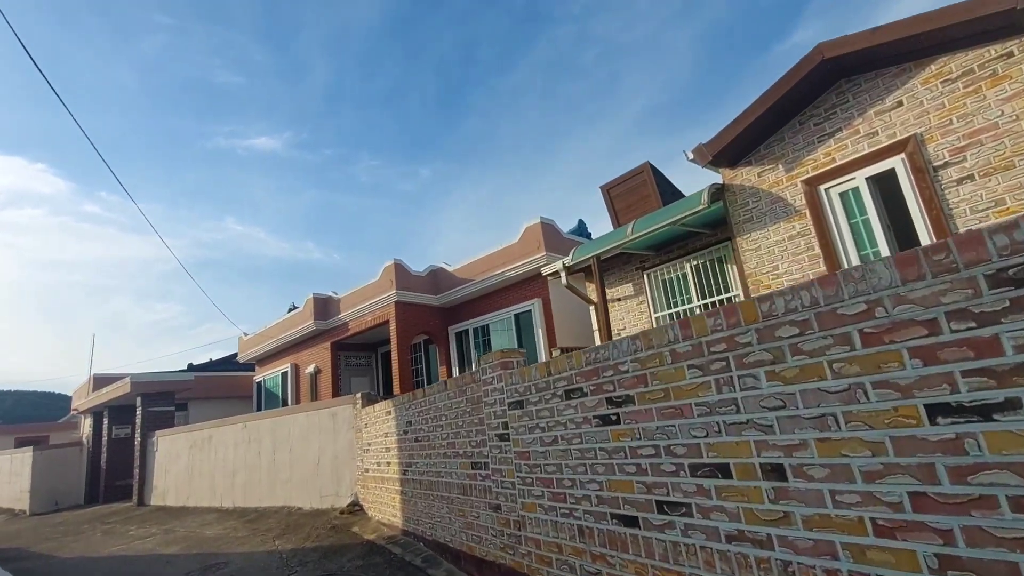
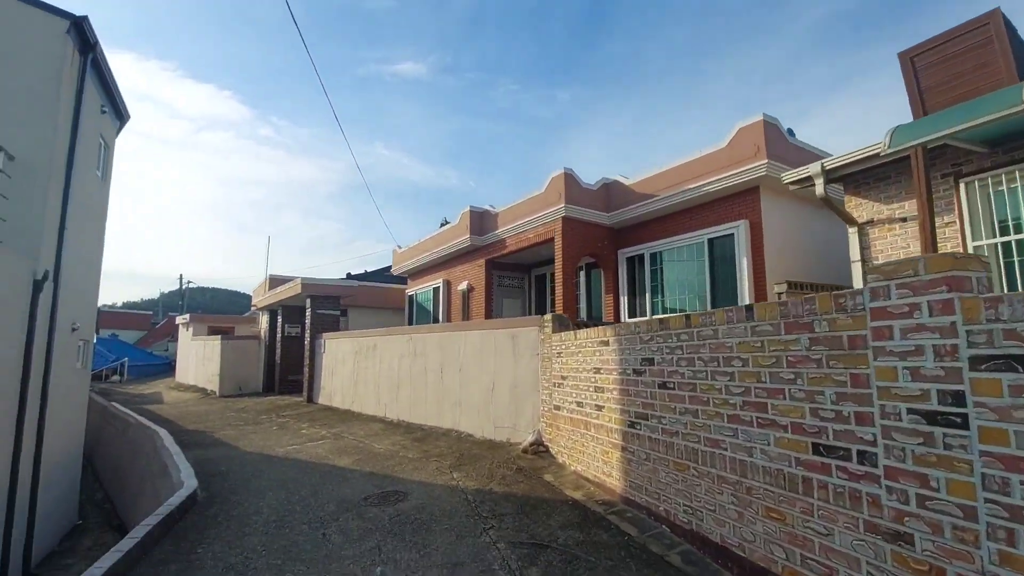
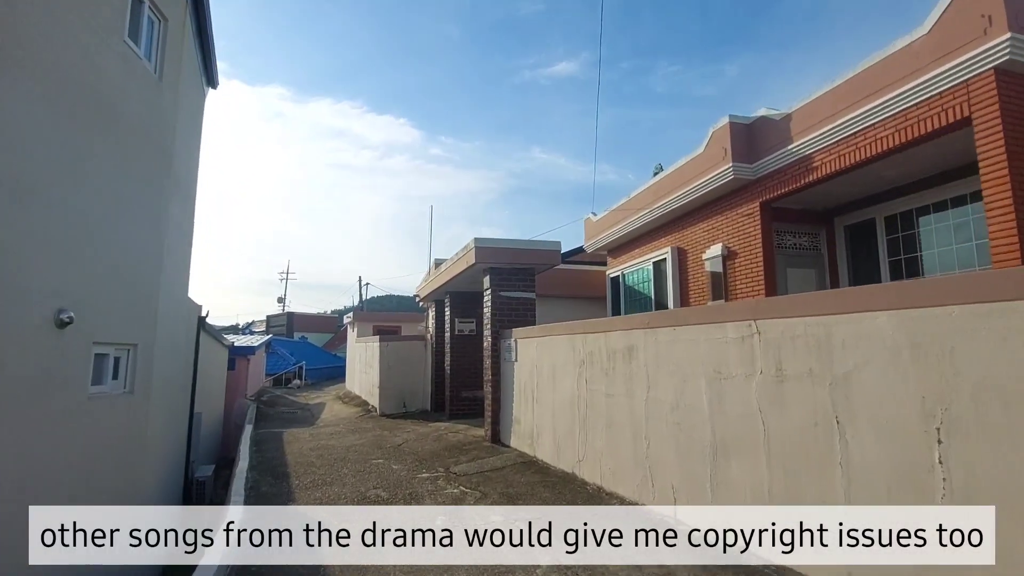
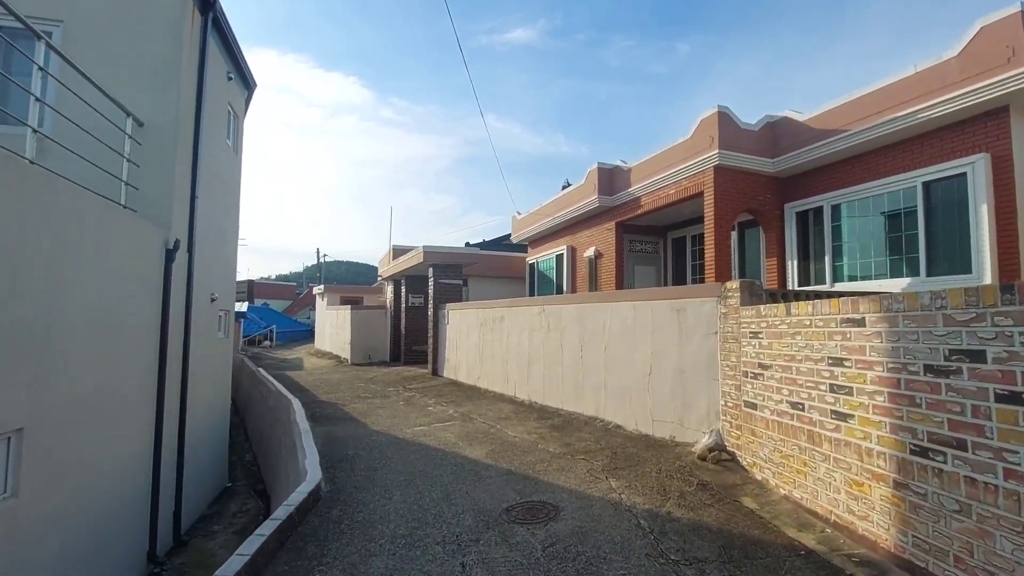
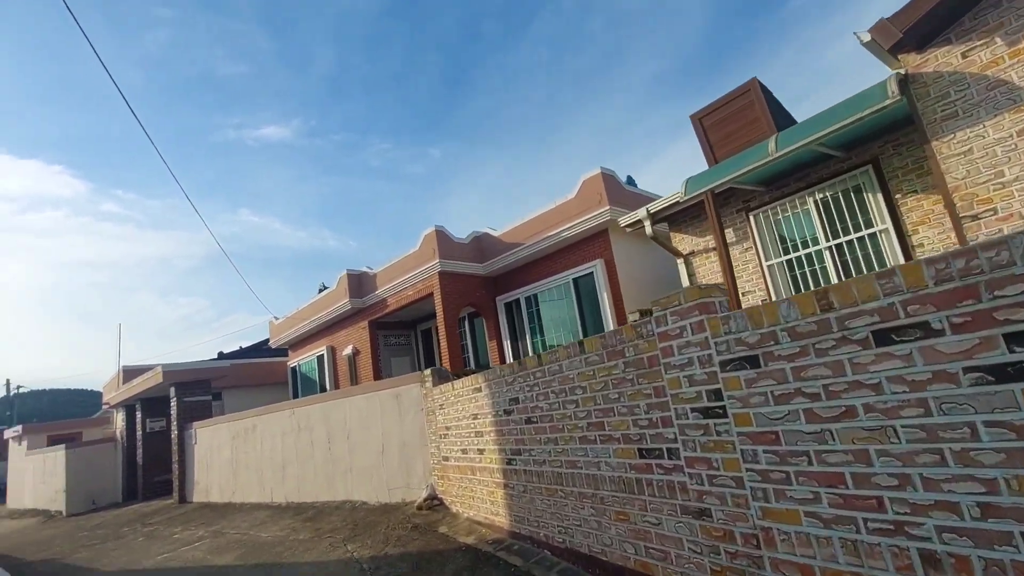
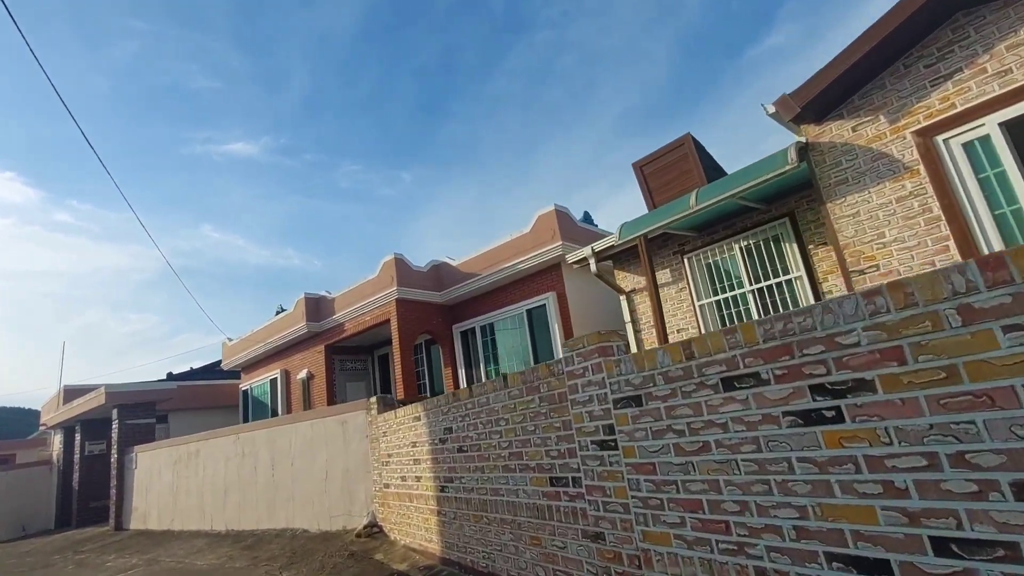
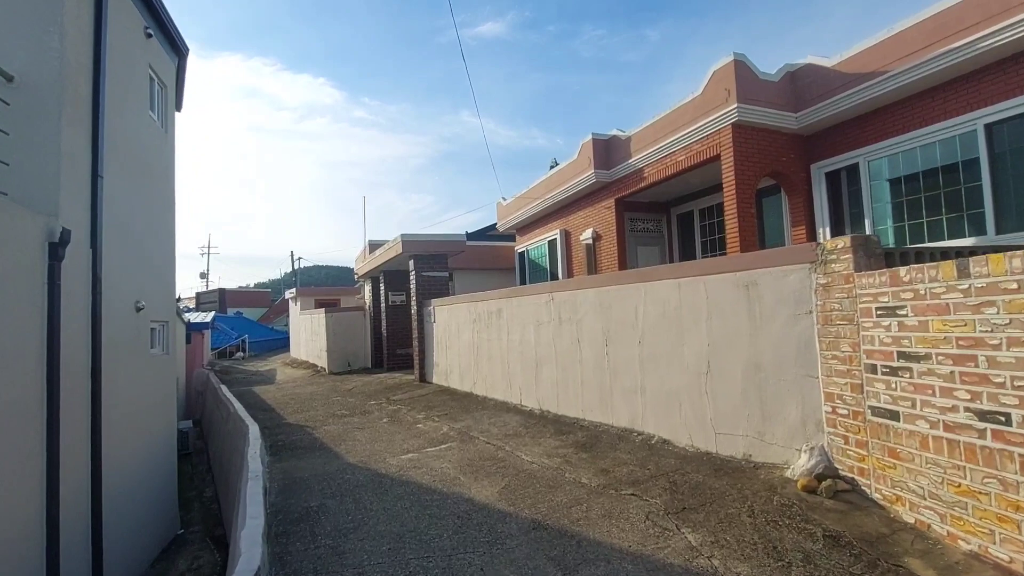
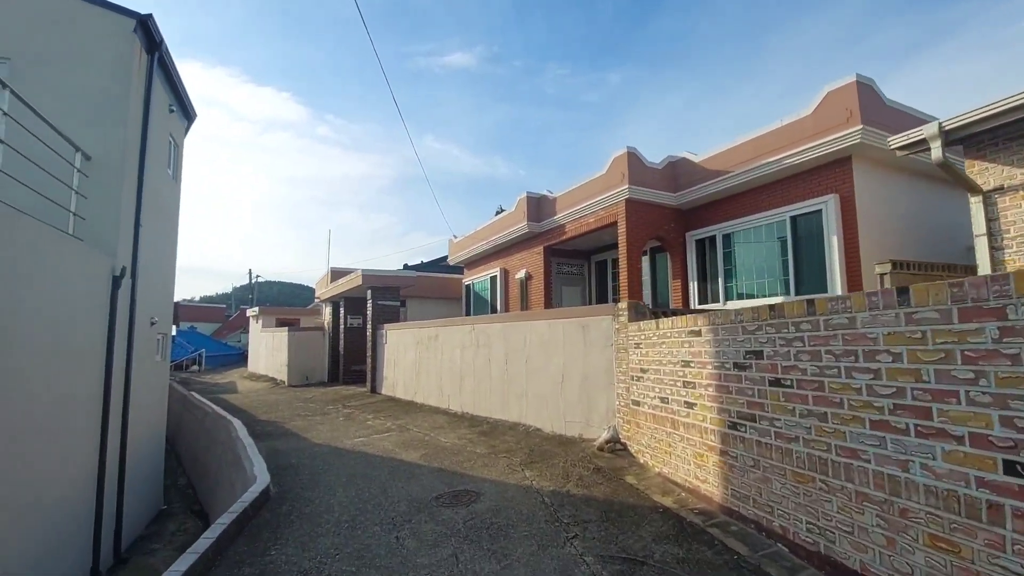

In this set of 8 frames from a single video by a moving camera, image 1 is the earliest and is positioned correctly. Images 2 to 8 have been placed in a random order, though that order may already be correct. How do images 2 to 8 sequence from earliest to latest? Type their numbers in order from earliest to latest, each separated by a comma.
6, 5, 2, 8, 4, 7, 3
